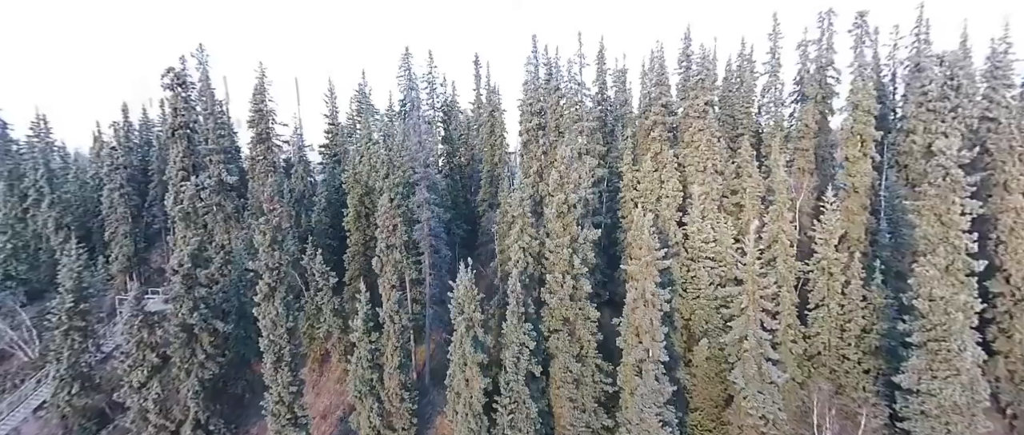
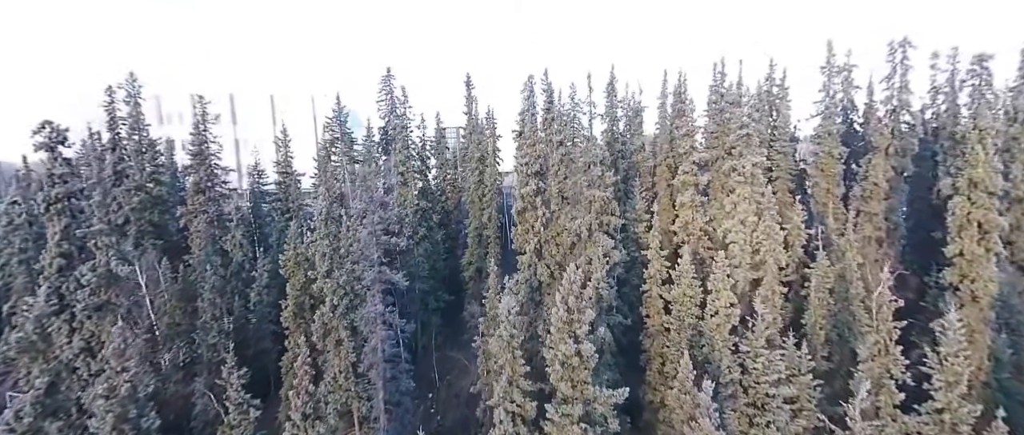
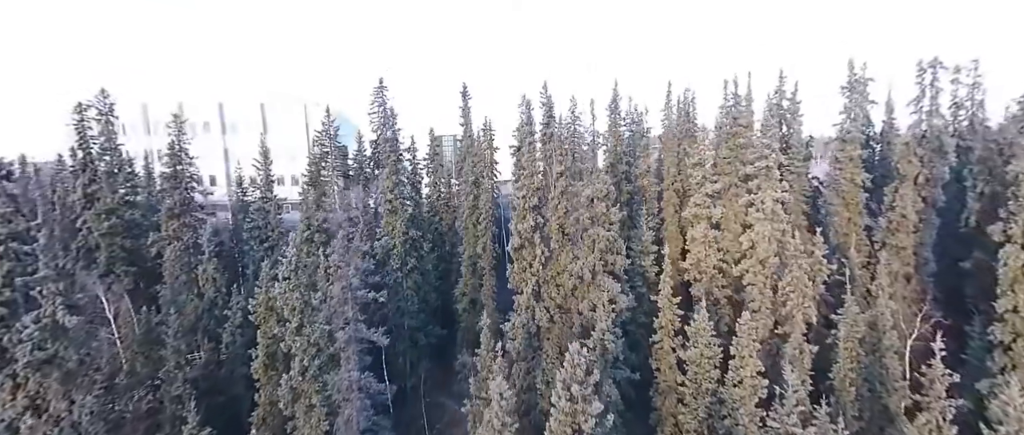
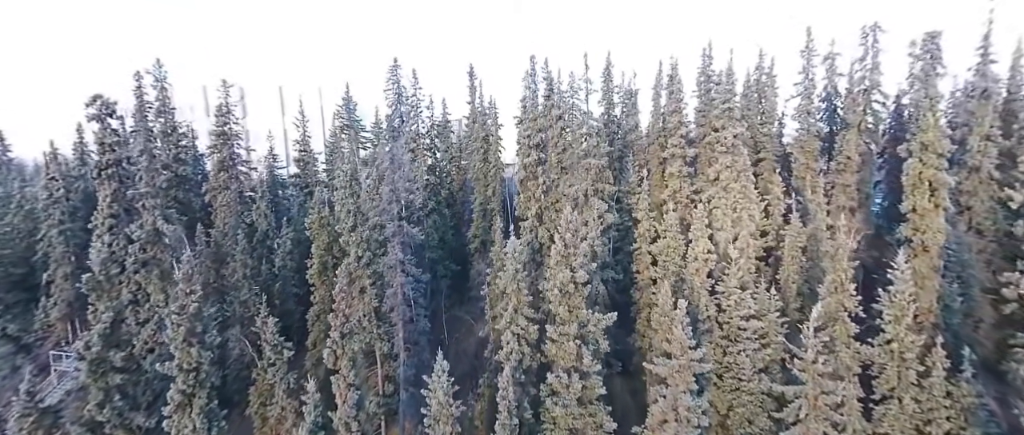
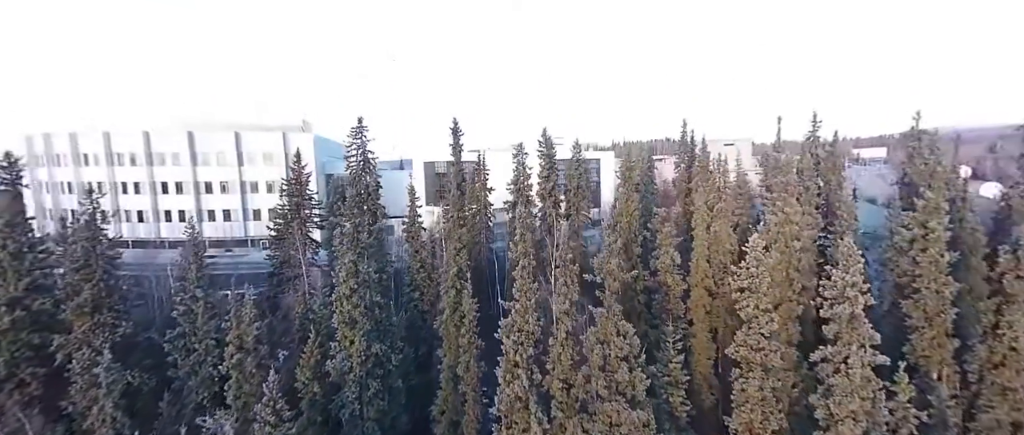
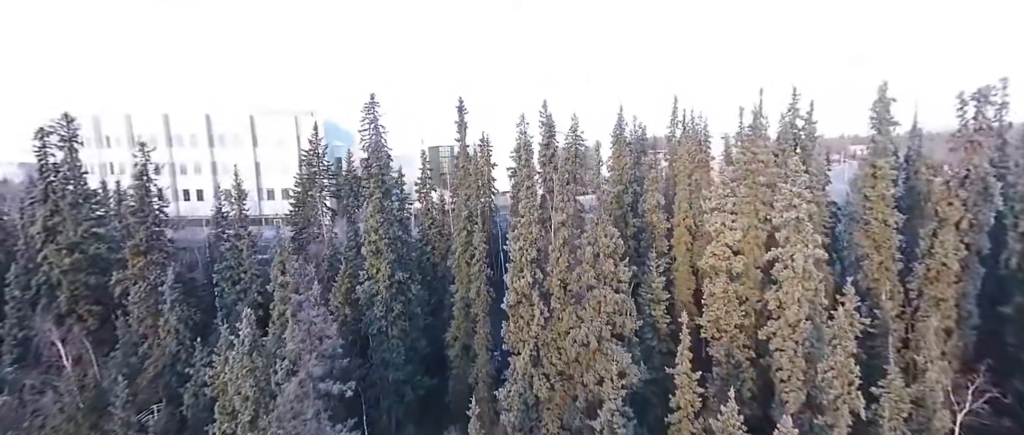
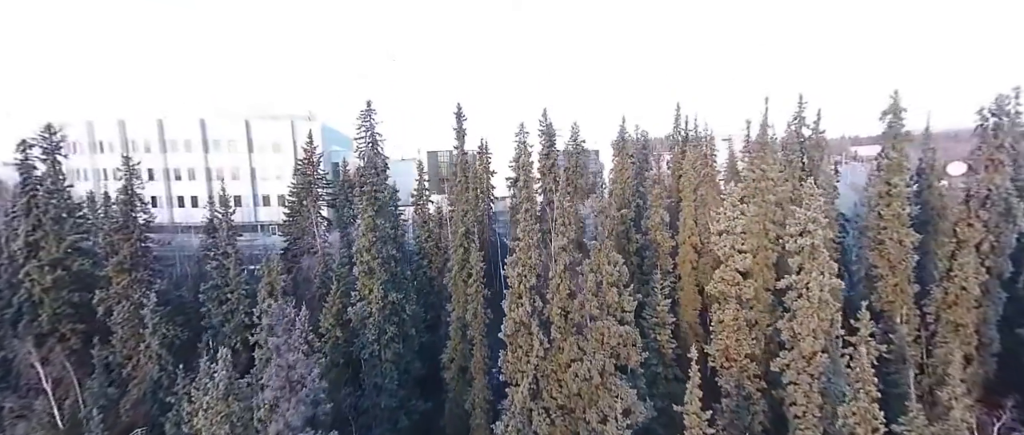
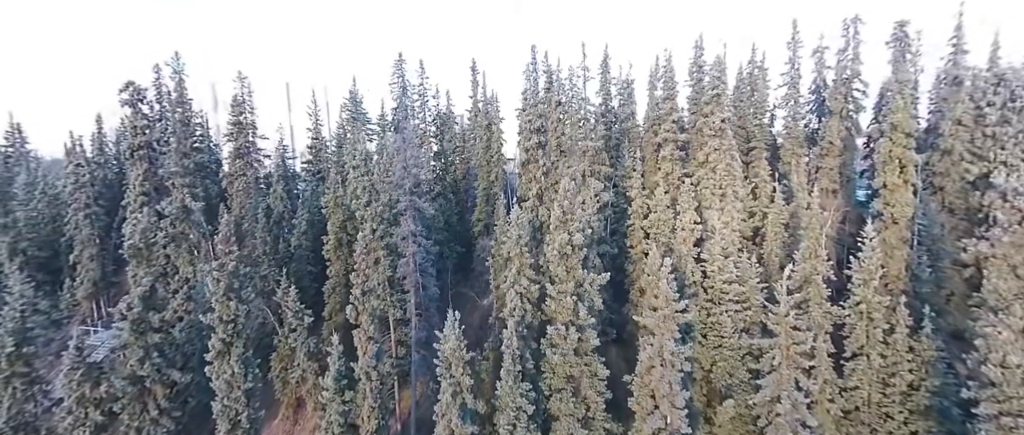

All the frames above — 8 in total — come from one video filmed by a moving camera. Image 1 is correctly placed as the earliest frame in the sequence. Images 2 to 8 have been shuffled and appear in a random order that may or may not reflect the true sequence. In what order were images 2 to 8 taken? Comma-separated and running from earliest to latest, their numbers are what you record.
8, 4, 2, 3, 6, 7, 5
